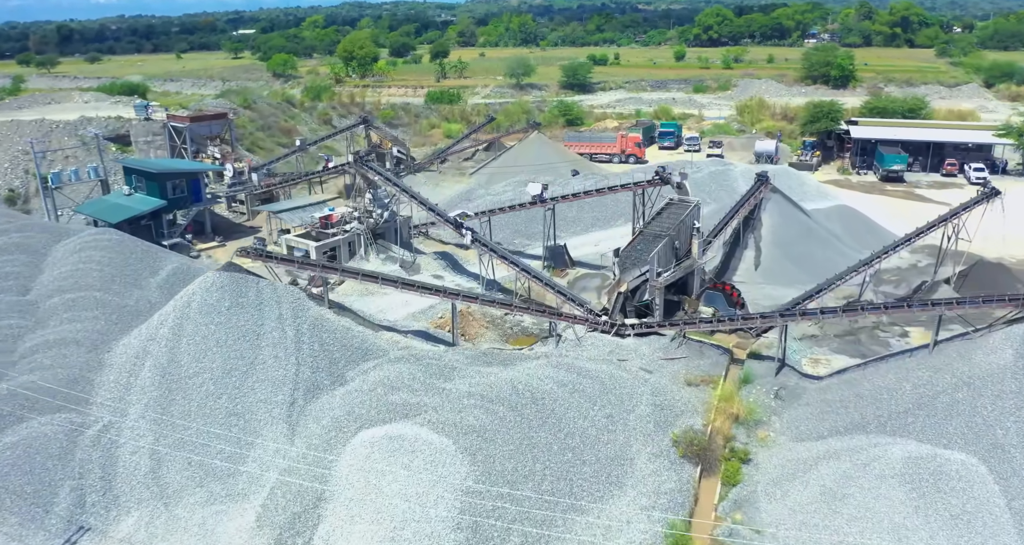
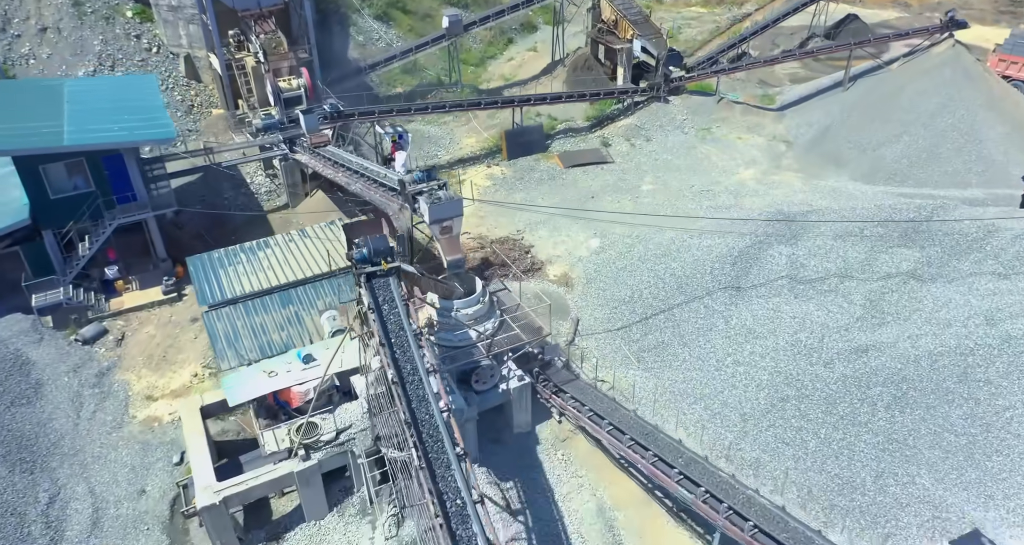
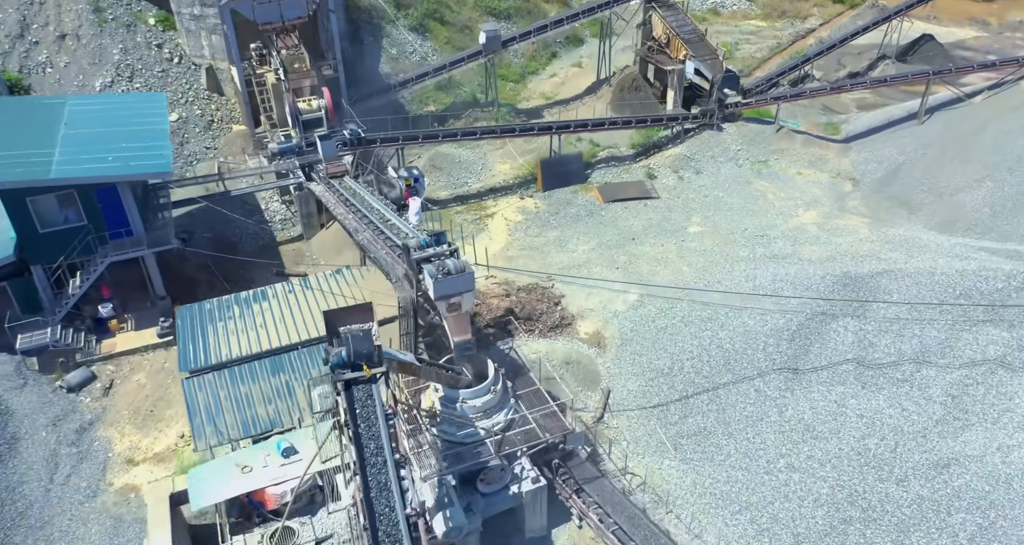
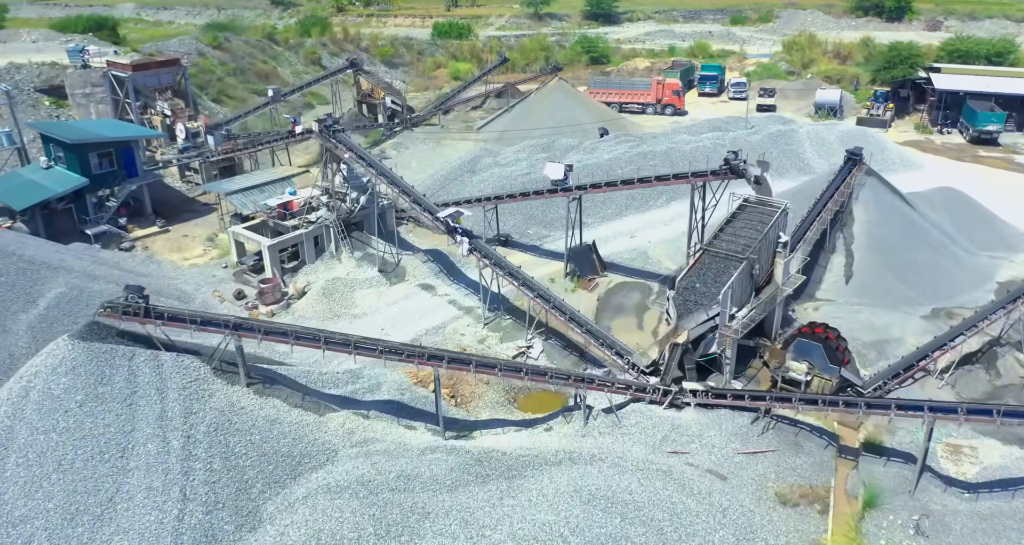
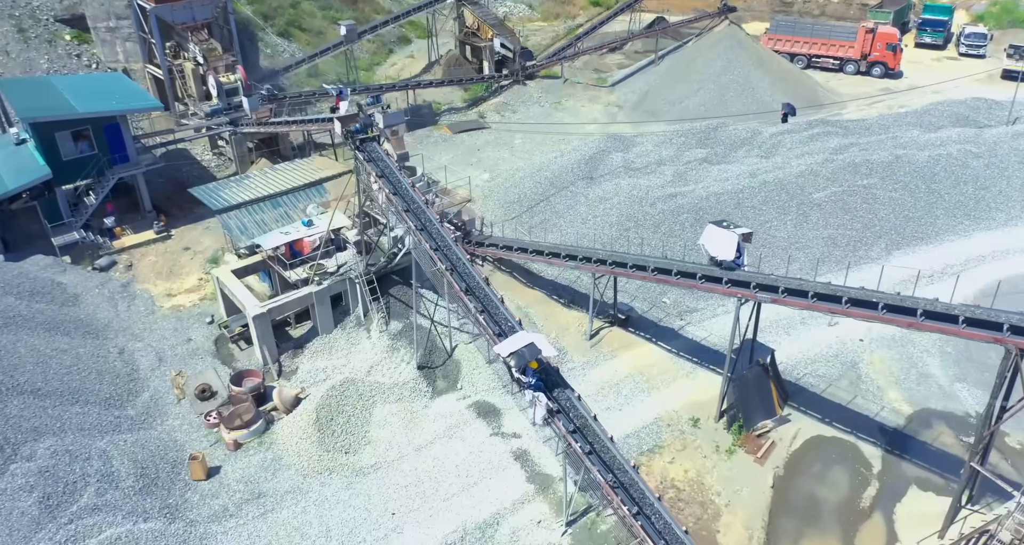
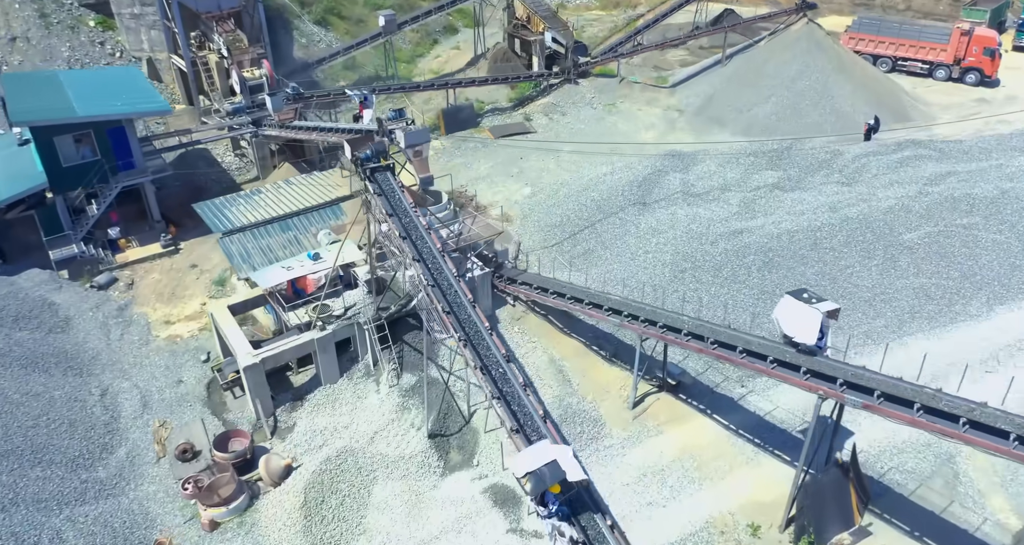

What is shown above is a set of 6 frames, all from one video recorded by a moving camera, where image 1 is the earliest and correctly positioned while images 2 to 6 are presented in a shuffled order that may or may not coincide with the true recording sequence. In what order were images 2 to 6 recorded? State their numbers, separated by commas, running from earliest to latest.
4, 5, 6, 2, 3
